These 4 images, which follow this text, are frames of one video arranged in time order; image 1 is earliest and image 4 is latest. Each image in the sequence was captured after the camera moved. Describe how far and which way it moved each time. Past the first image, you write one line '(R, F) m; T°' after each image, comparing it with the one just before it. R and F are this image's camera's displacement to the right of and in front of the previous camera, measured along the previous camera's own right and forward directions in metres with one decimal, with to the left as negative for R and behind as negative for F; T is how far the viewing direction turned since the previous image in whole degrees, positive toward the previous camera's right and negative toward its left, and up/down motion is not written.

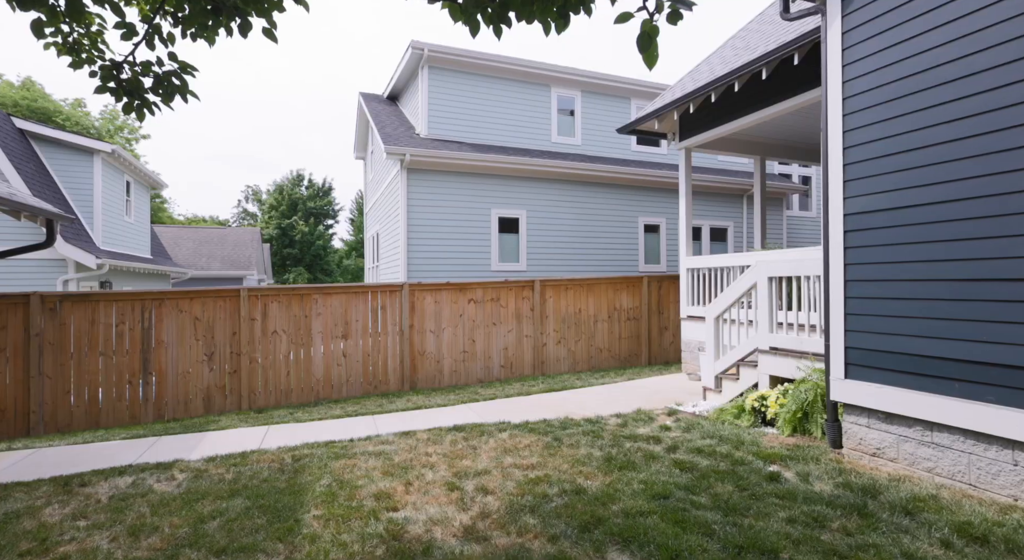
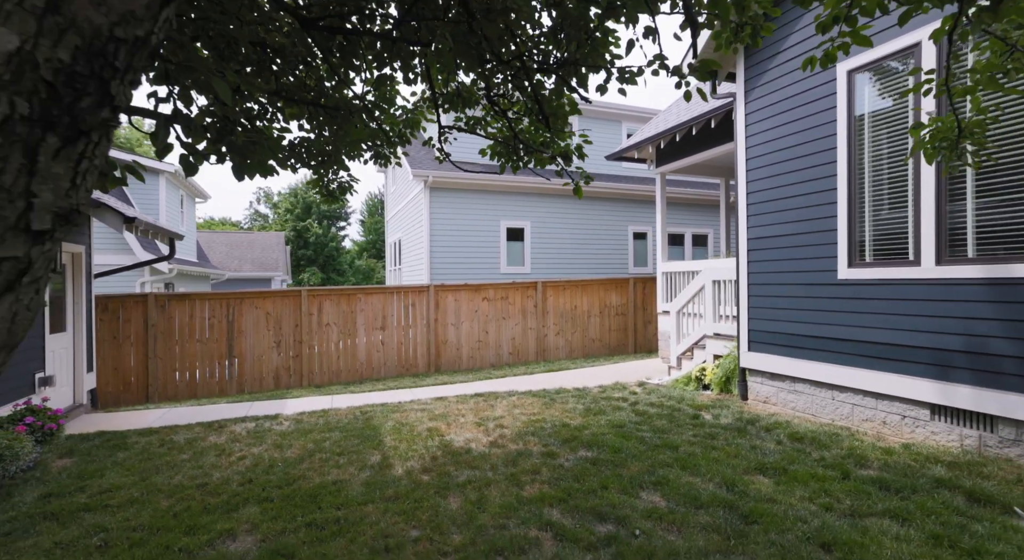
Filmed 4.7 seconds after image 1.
(0.0, -2.0) m; -1°
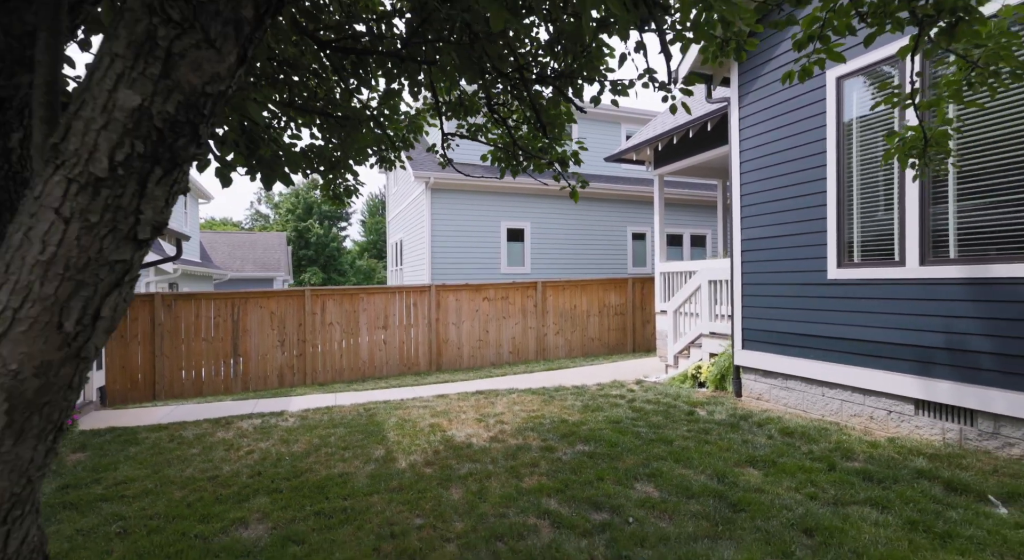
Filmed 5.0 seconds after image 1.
(0.0, -0.2) m; 0°
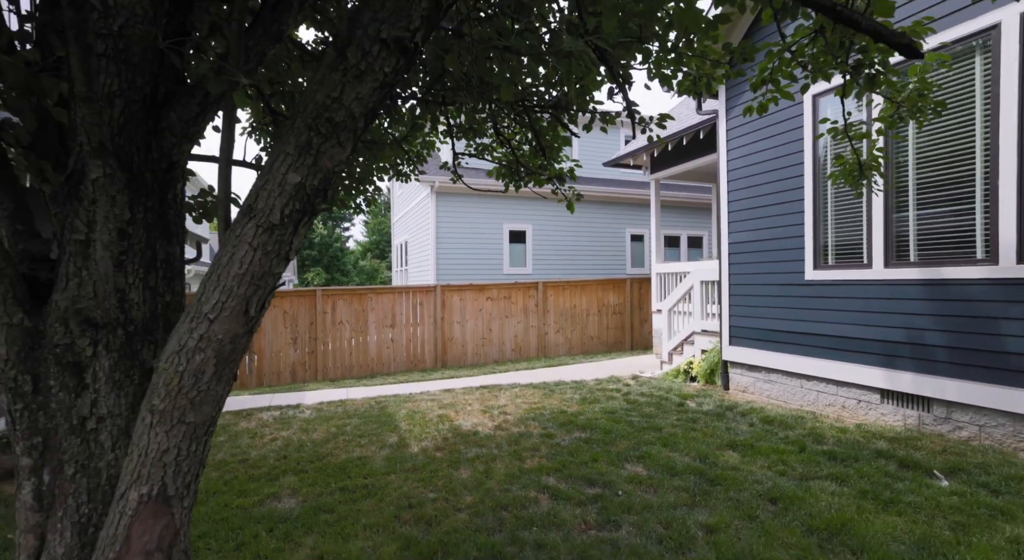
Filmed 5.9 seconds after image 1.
(0.0, -0.4) m; 0°
